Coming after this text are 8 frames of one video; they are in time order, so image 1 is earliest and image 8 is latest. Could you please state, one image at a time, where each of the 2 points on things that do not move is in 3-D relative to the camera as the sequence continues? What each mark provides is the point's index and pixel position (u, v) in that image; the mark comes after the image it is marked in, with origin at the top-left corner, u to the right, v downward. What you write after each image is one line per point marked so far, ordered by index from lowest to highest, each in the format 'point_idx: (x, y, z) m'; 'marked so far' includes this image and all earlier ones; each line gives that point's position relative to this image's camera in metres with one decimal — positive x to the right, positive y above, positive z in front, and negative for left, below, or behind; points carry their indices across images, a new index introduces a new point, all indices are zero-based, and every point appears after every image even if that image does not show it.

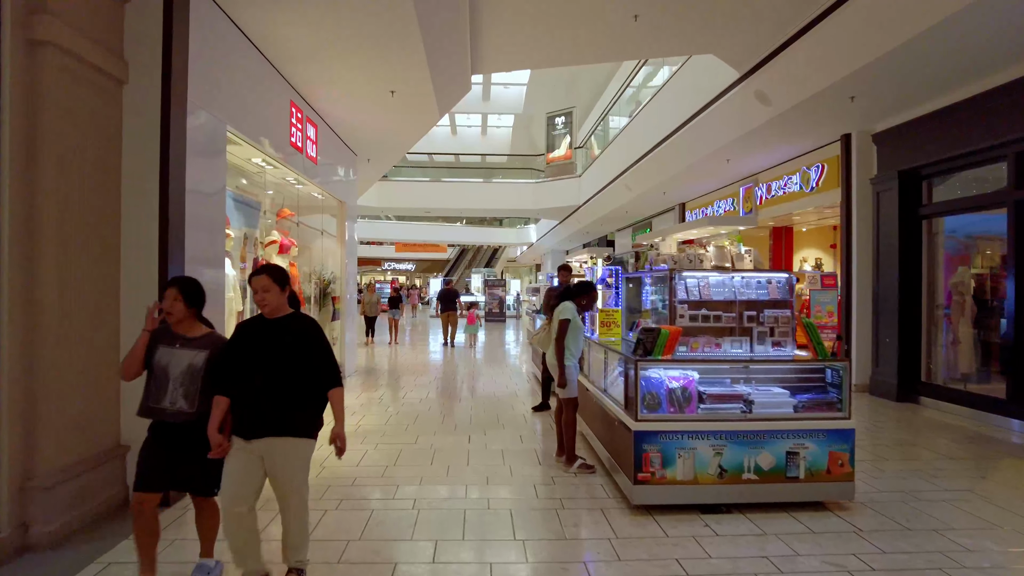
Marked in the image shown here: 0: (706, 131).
0: (+1.9, +1.5, +7.1) m
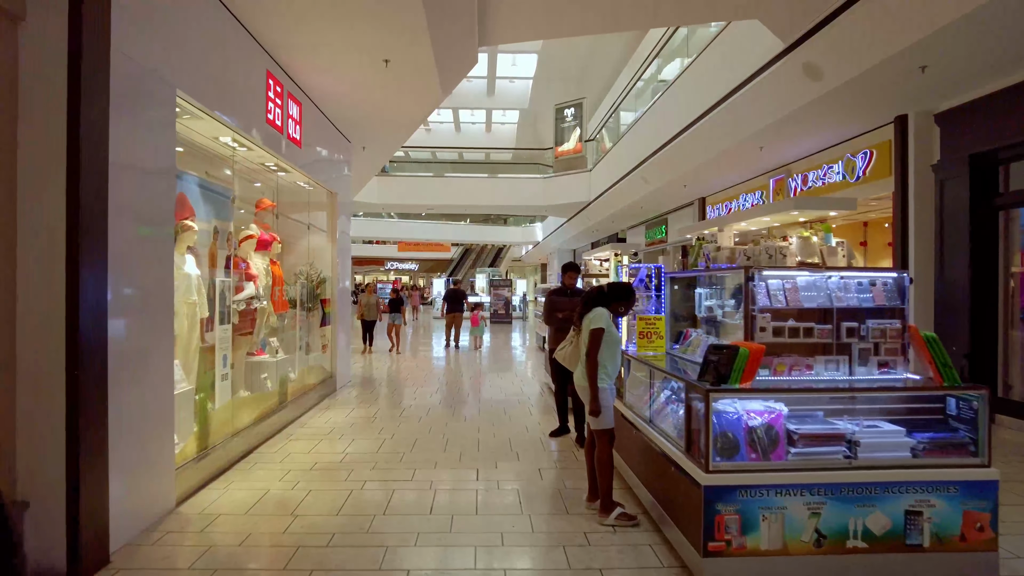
0: (+2.0, +1.5, +6.4) m
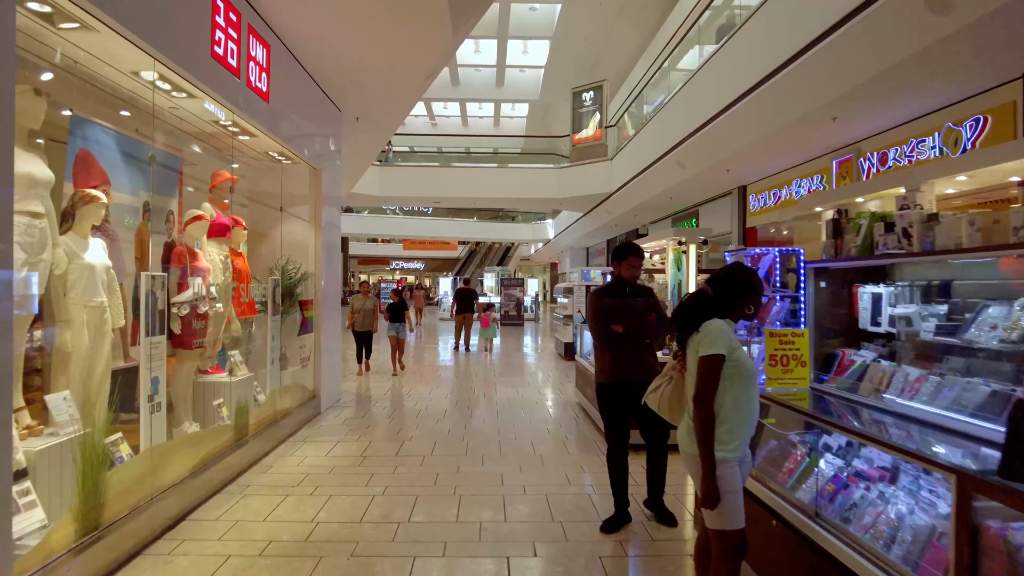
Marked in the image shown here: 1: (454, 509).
0: (+2.2, +1.5, +5.2) m
1: (-0.2, -1.0, +3.0) m
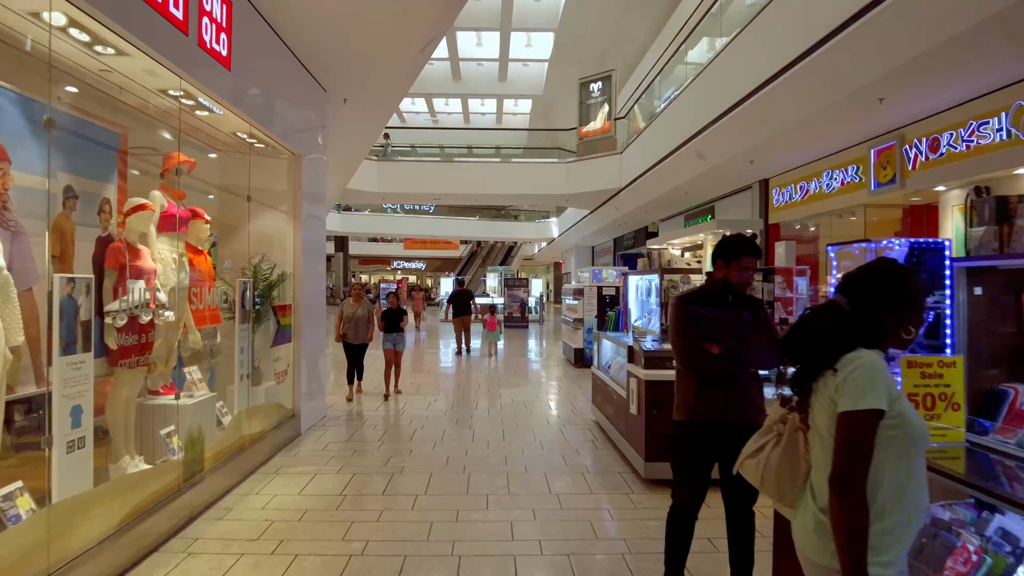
0: (+2.3, +1.5, +4.5) m
1: (-0.2, -1.0, +2.3) m
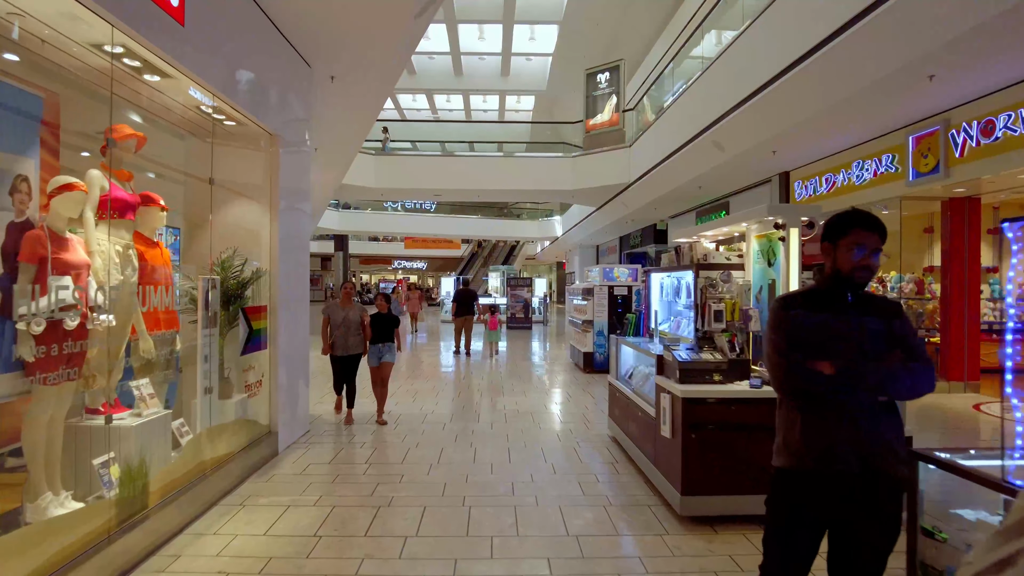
0: (+2.3, +1.5, +4.0) m
1: (-0.2, -1.0, +1.8) m
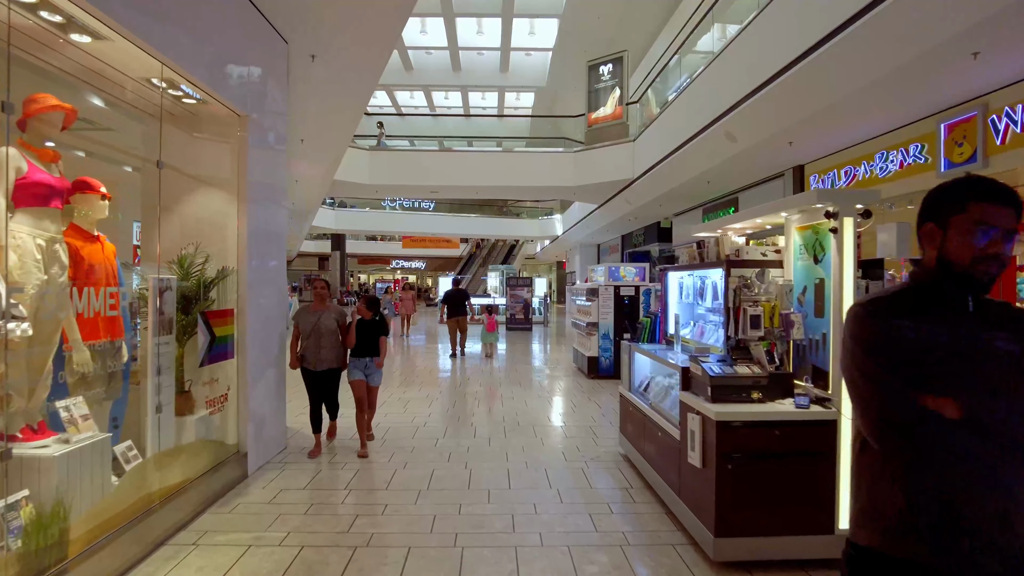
0: (+2.3, +1.5, +3.5) m
1: (-0.2, -1.0, +1.3) m
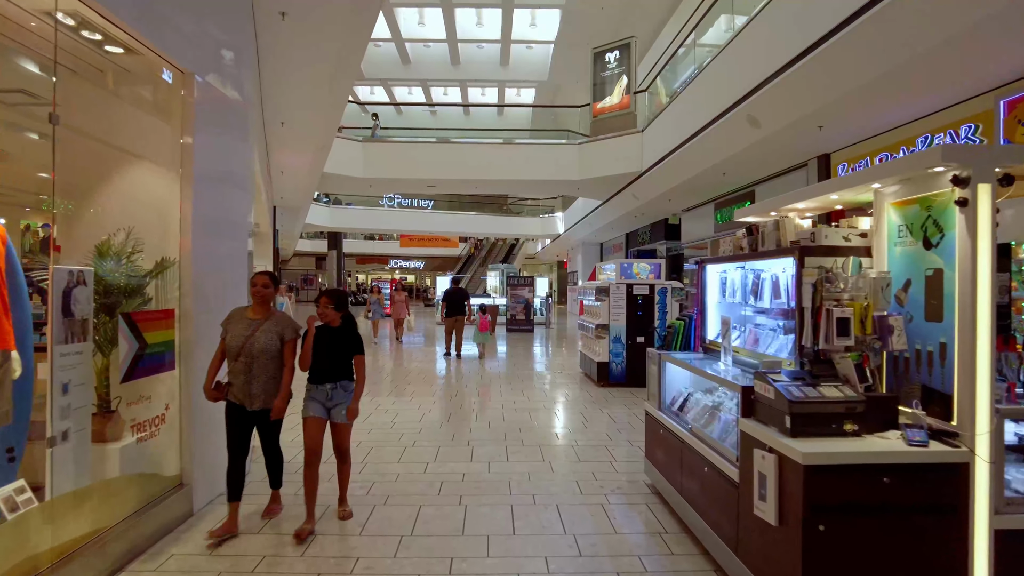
0: (+2.3, +1.5, +2.9) m
1: (-0.1, -1.0, +0.7) m
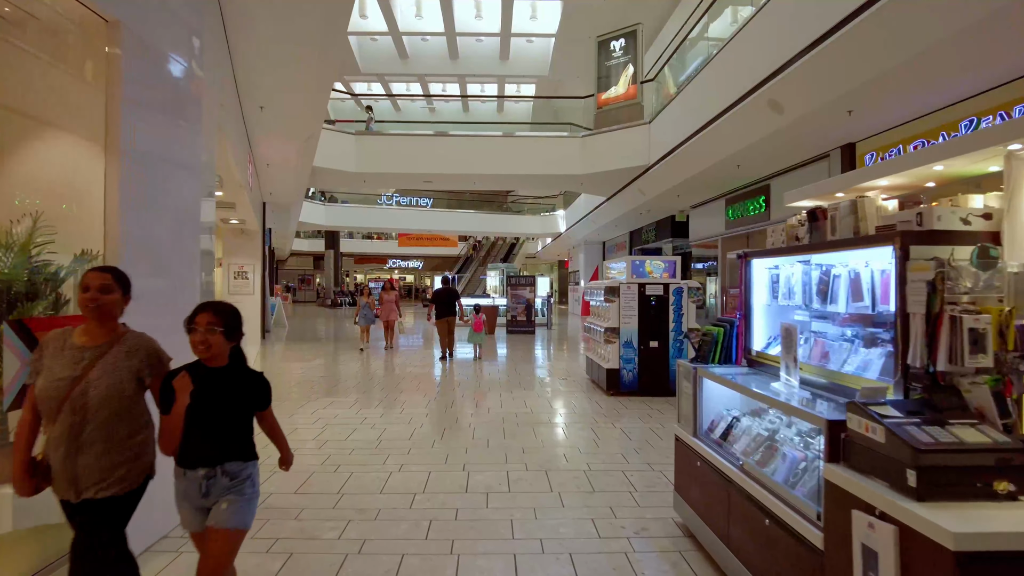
0: (+2.3, +1.5, +2.3) m
1: (-0.1, -1.0, +0.1) m
